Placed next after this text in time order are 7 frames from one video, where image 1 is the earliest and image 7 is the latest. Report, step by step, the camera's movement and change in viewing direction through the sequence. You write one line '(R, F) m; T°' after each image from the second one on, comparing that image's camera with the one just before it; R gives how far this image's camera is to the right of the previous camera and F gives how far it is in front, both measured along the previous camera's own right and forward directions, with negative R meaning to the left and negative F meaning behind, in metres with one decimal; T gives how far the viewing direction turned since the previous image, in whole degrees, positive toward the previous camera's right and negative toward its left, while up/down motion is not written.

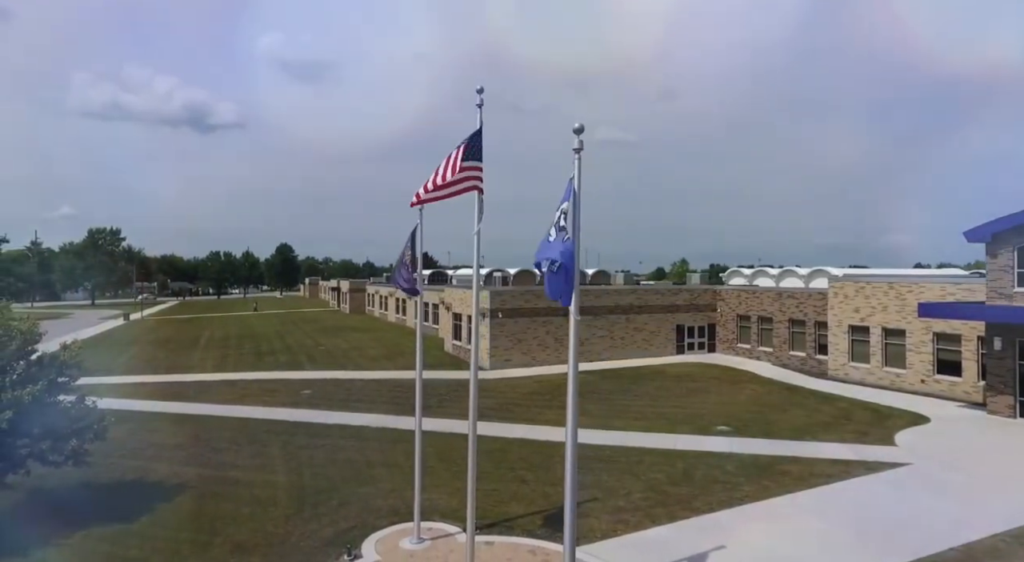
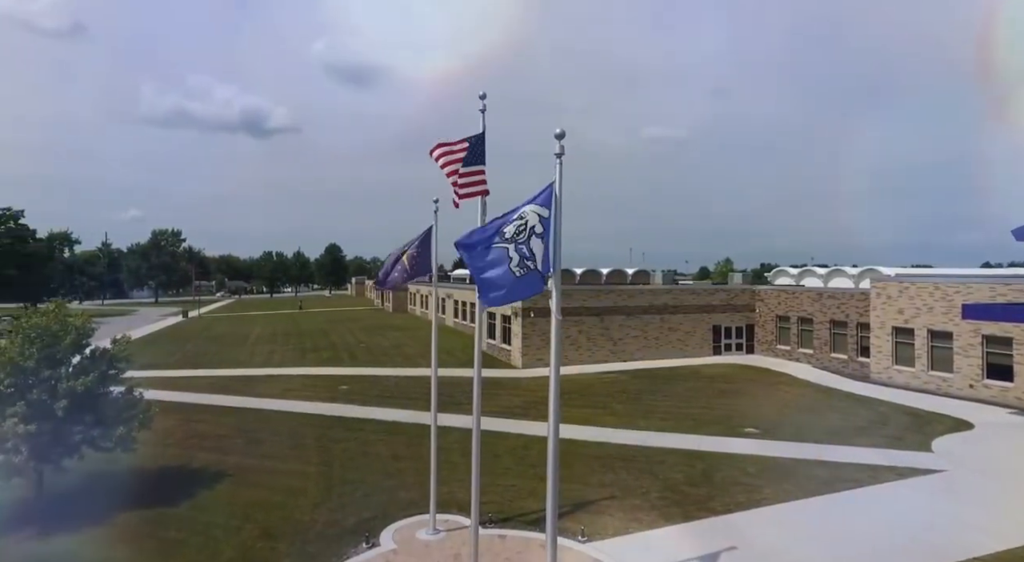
(+0.8, -0.3) m; -5°
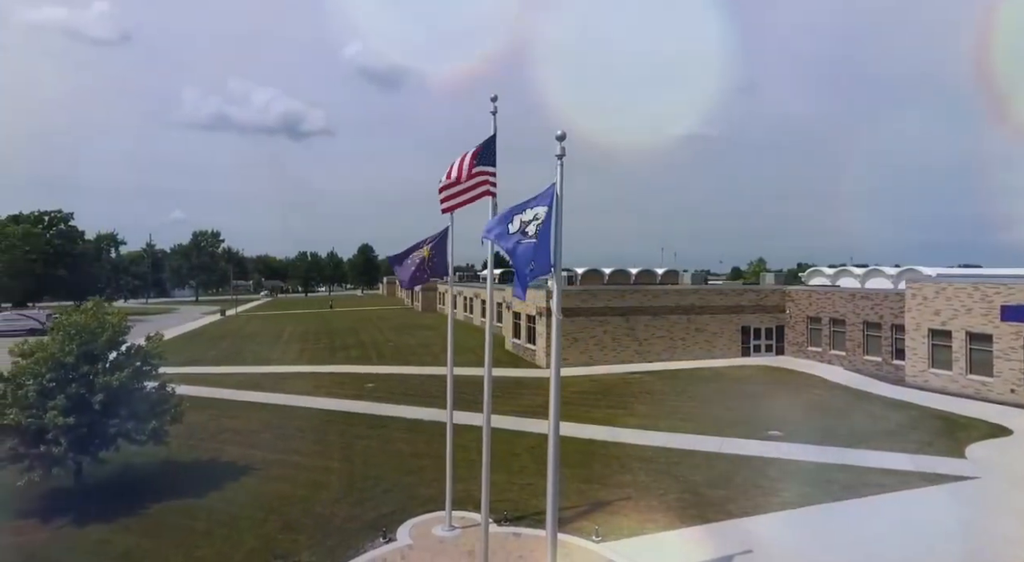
(+0.4, -0.1) m; -3°
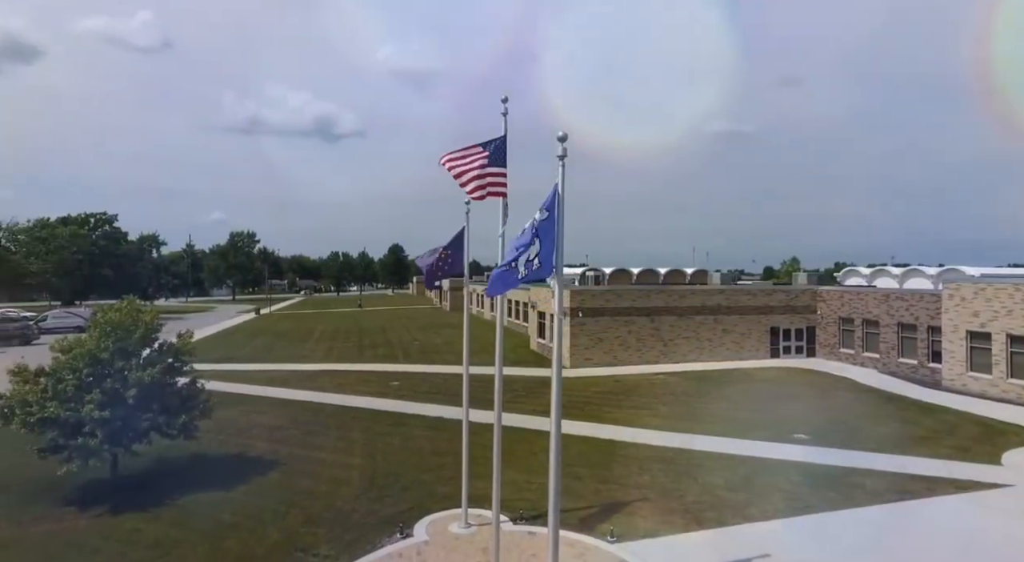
(+0.4, -0.1) m; -3°
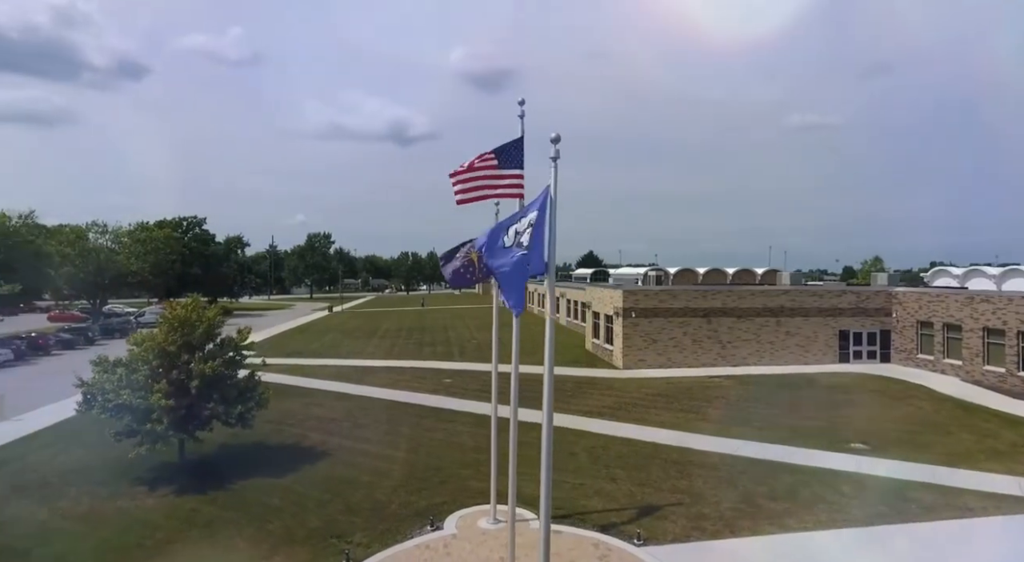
(+1.1, -0.1) m; -7°
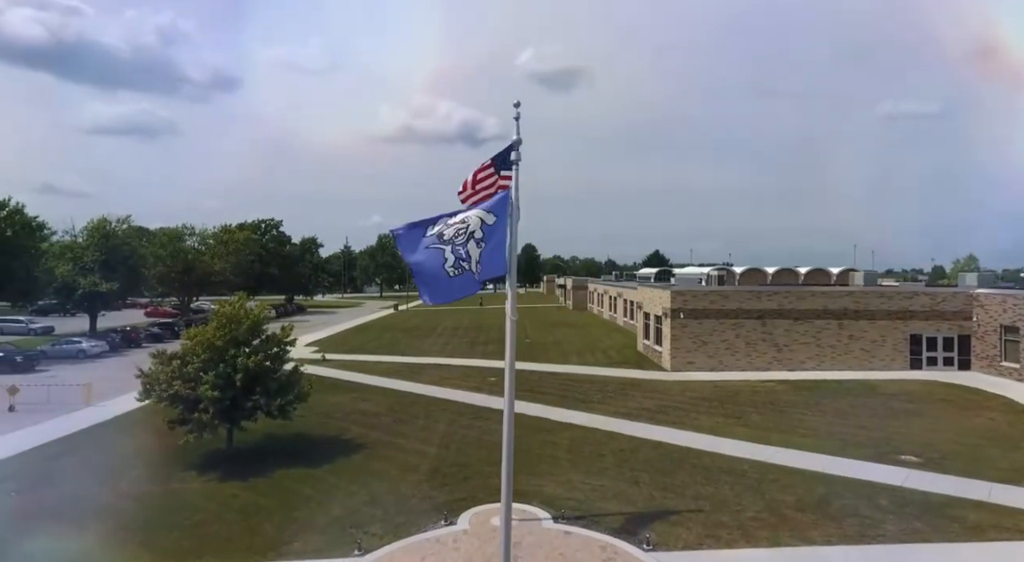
(+1.5, +0.1) m; -8°
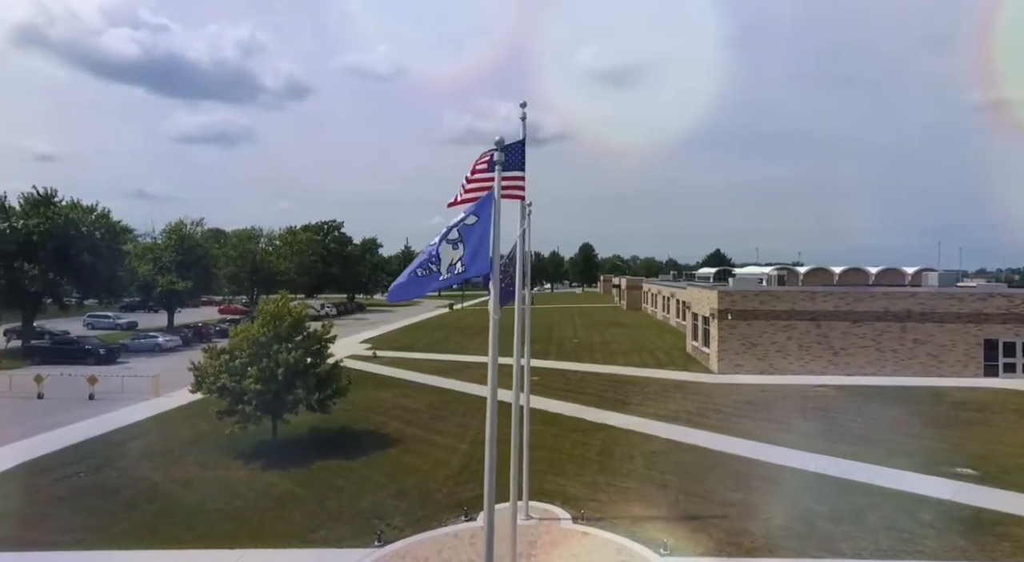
(+1.1, +0.1) m; -7°
